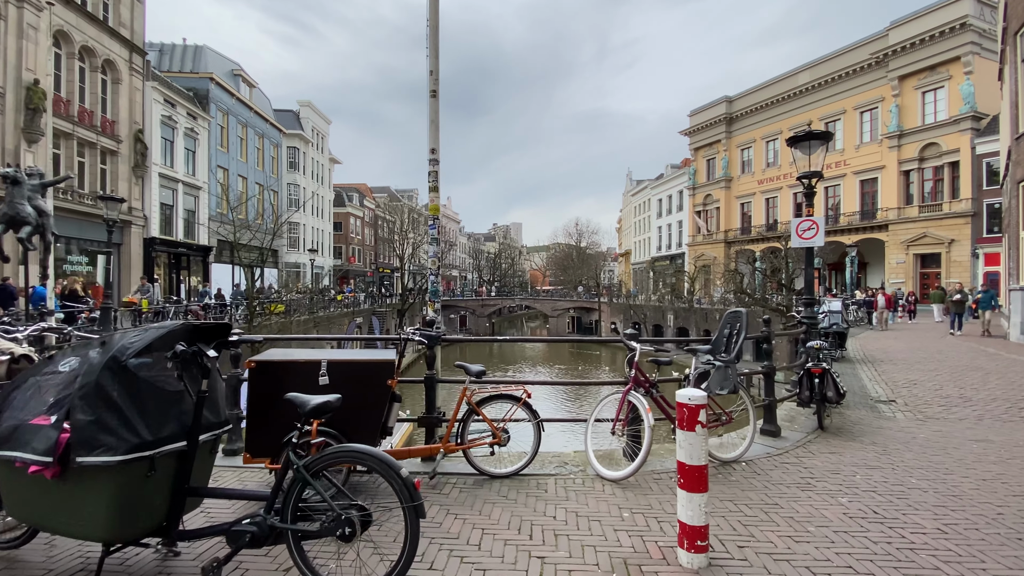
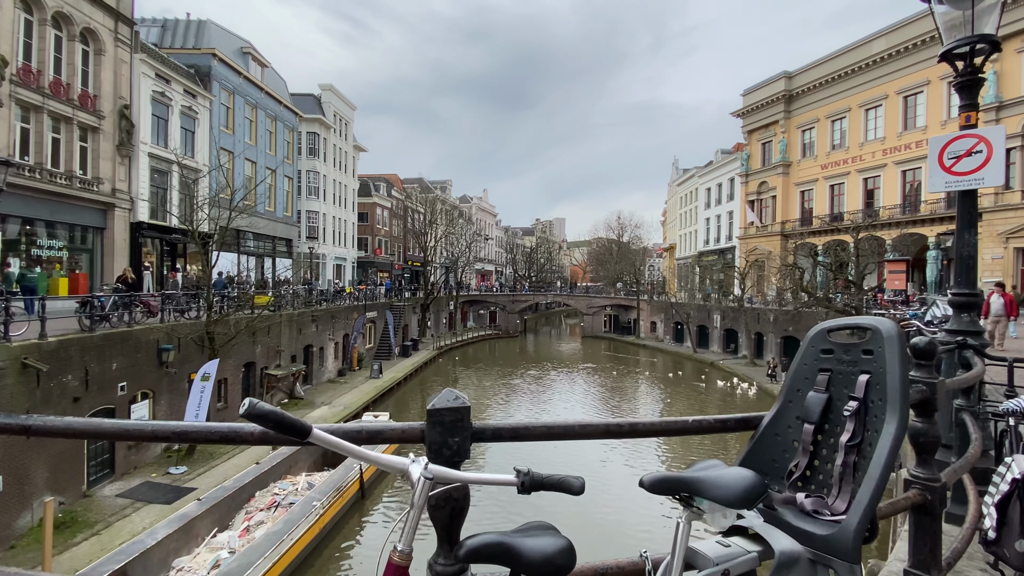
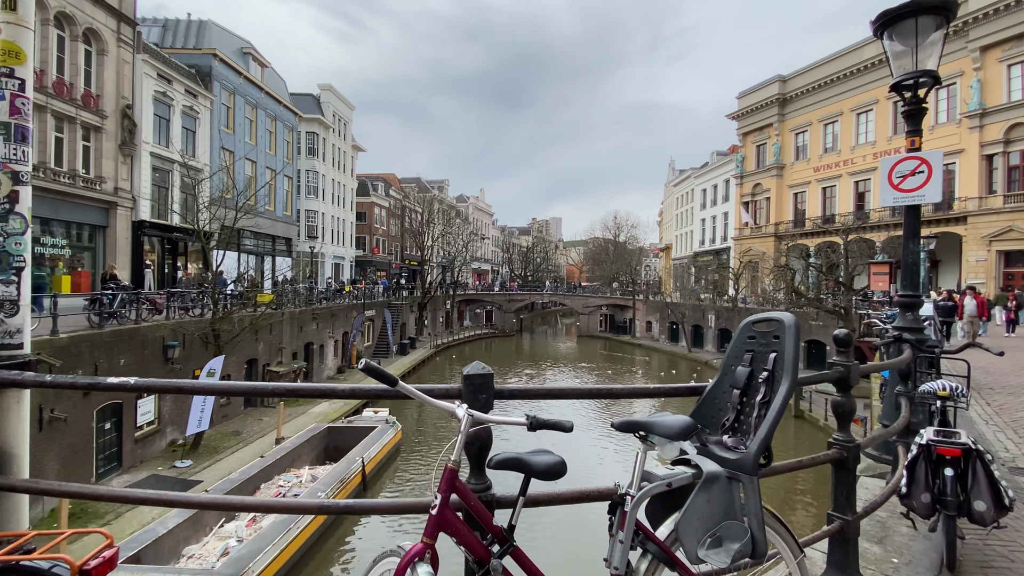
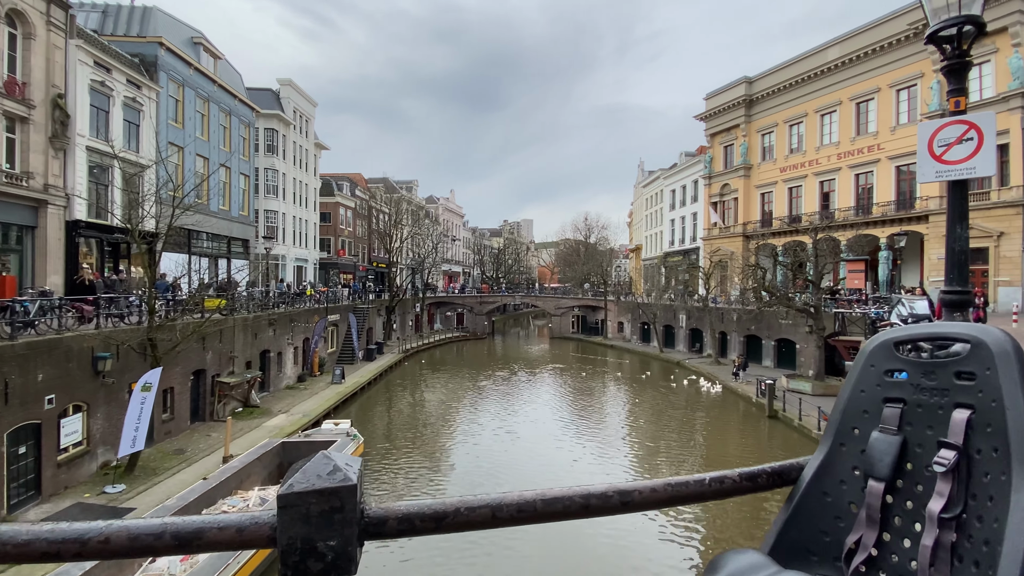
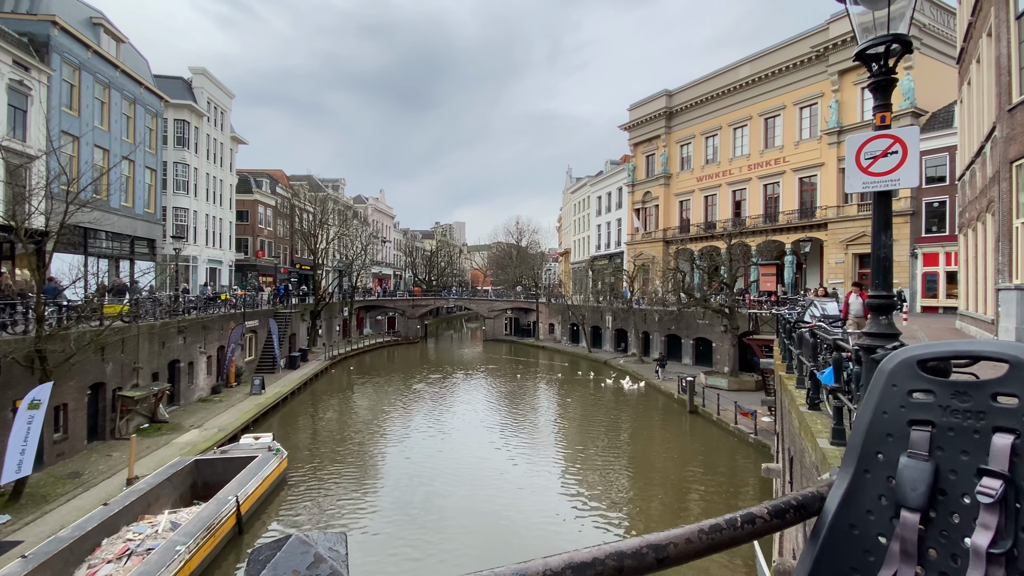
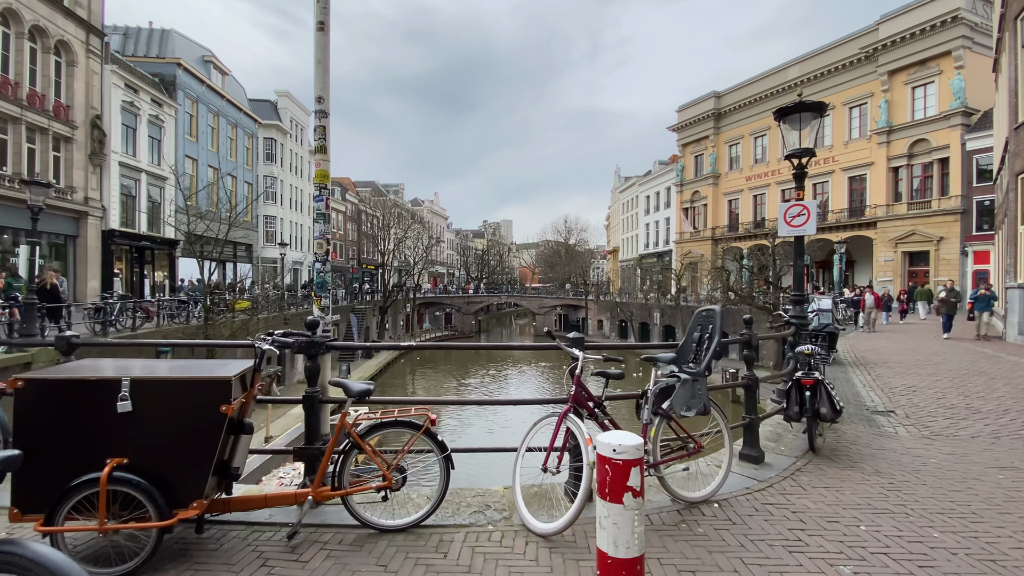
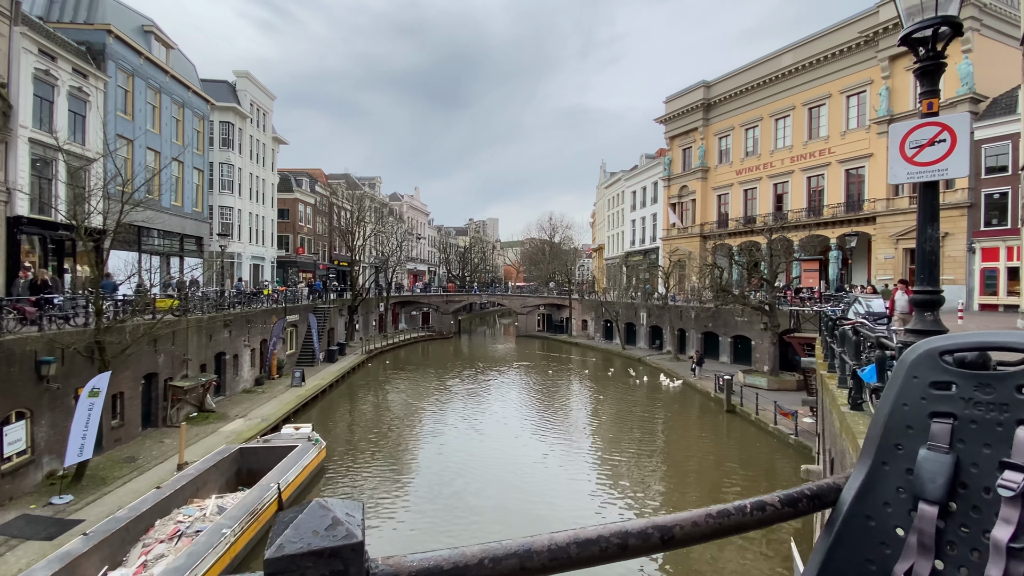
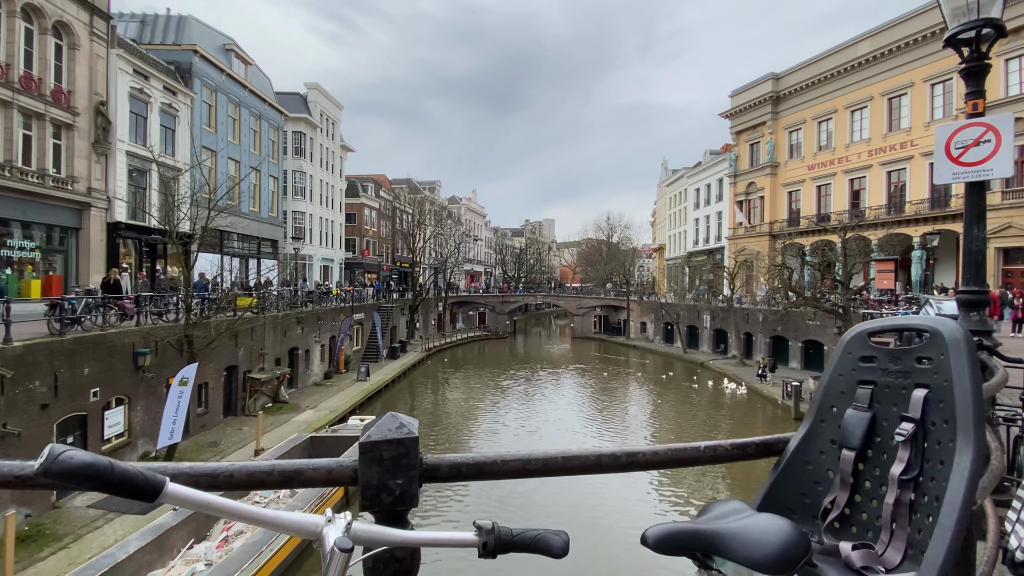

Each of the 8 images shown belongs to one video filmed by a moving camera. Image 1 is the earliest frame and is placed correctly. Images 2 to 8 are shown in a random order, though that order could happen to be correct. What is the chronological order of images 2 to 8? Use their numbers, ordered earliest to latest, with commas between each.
6, 3, 2, 8, 4, 7, 5
